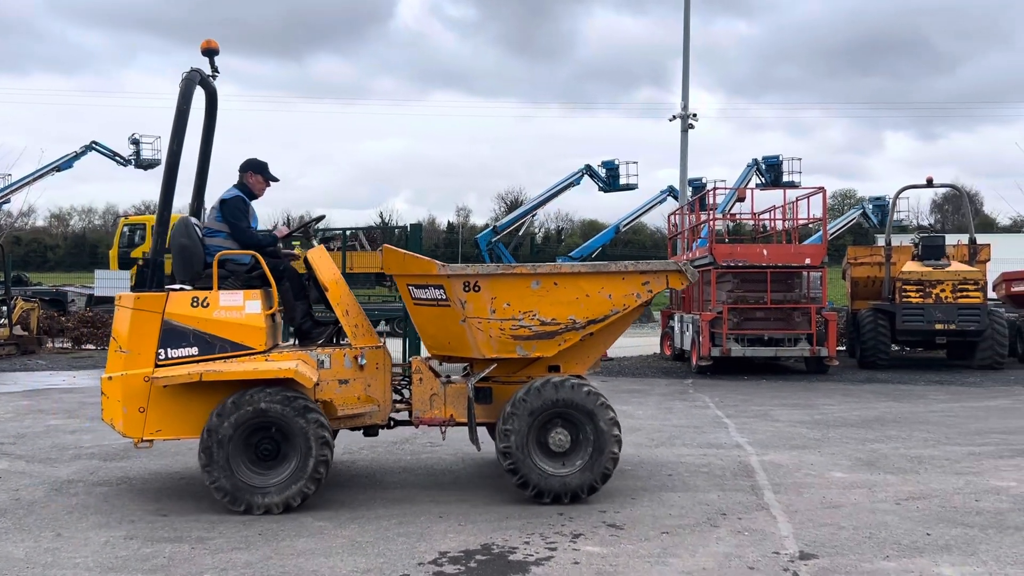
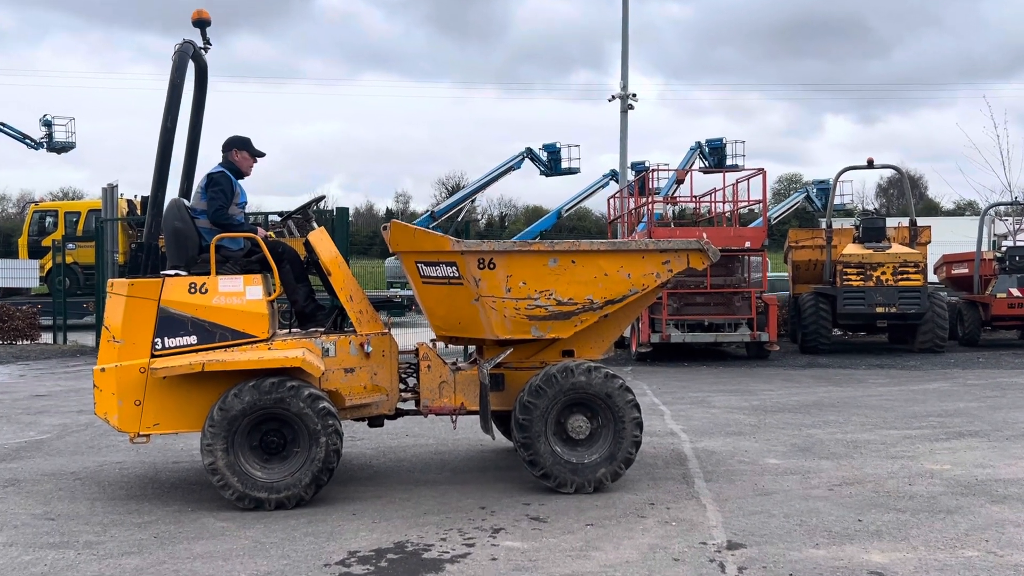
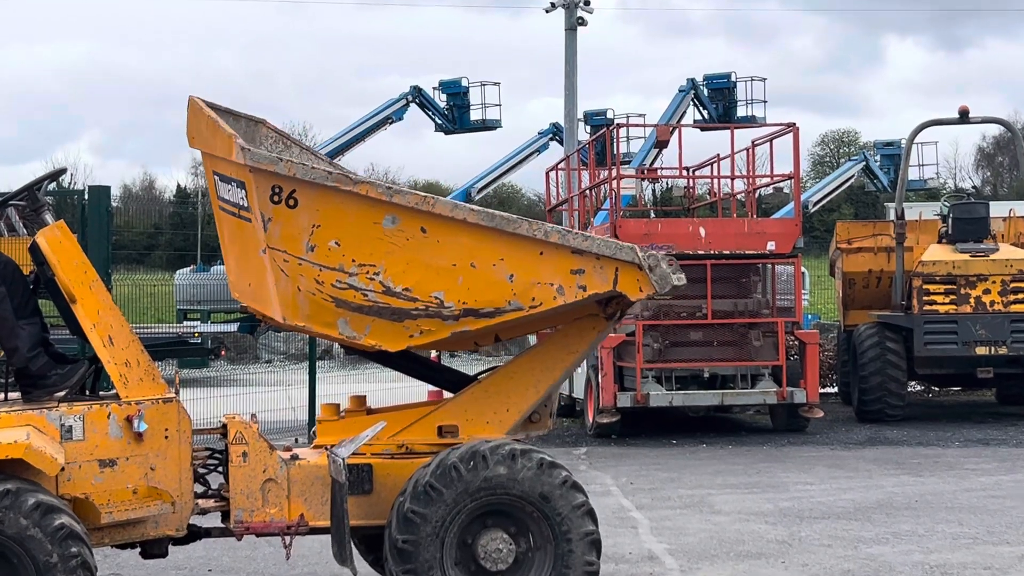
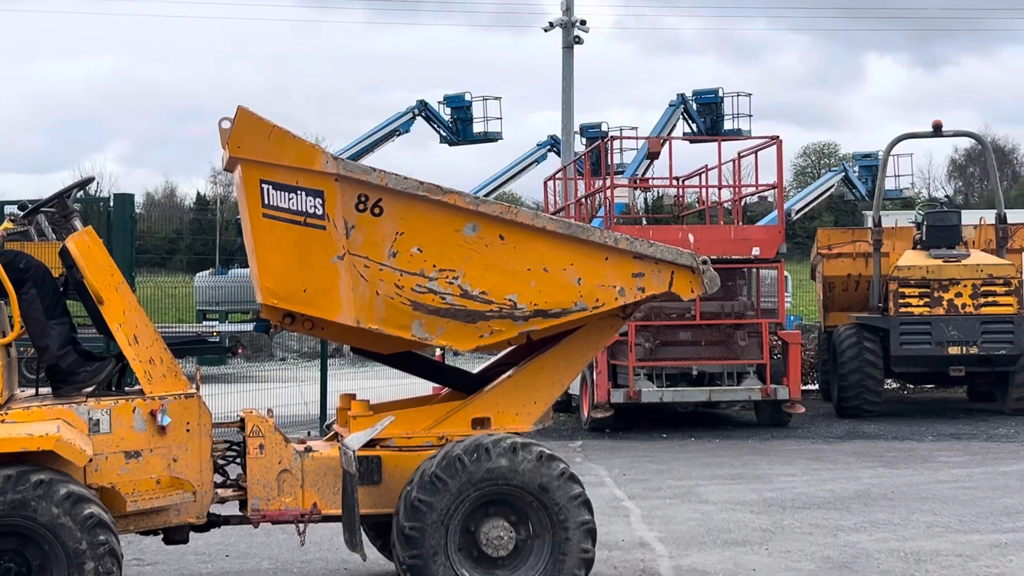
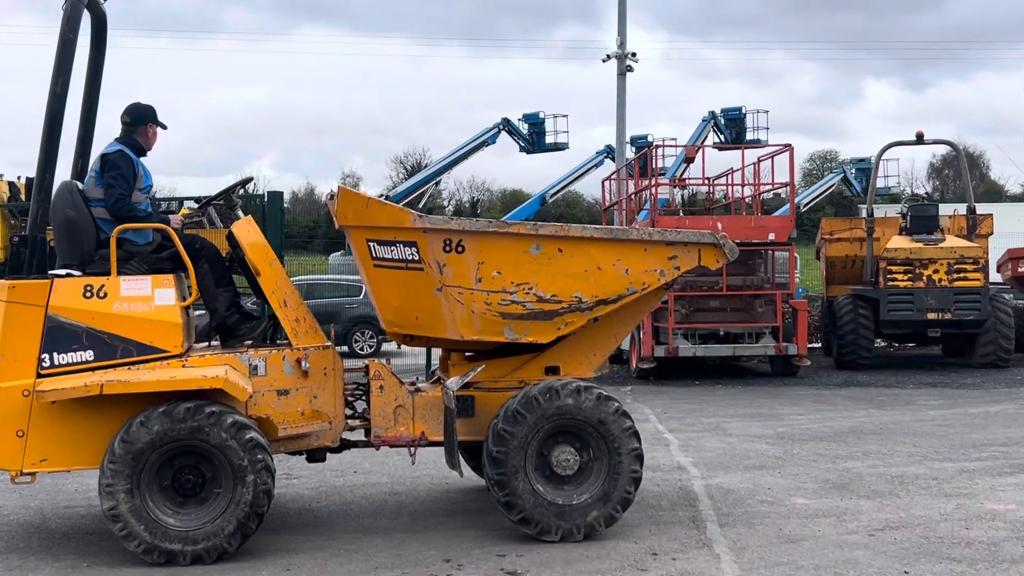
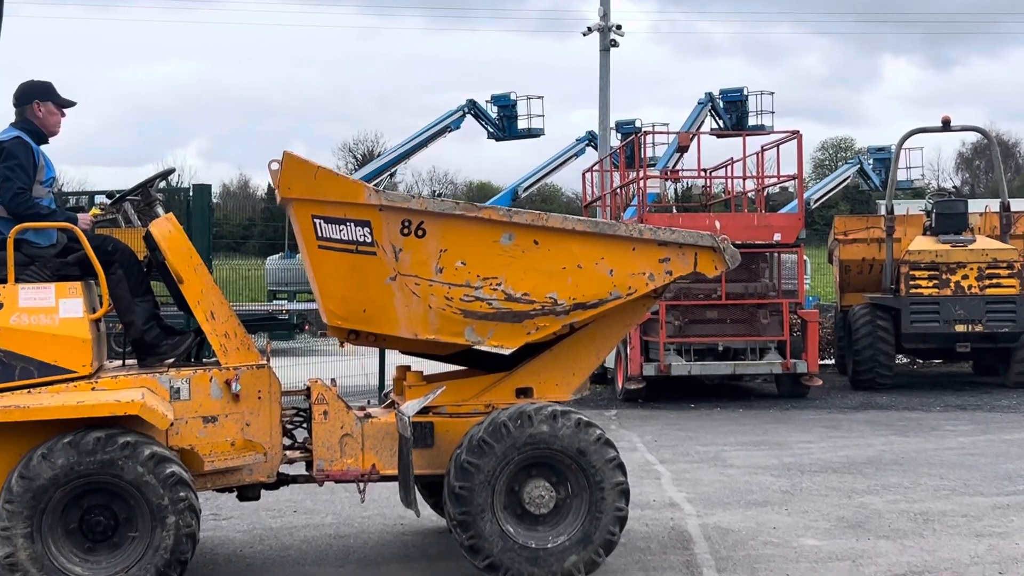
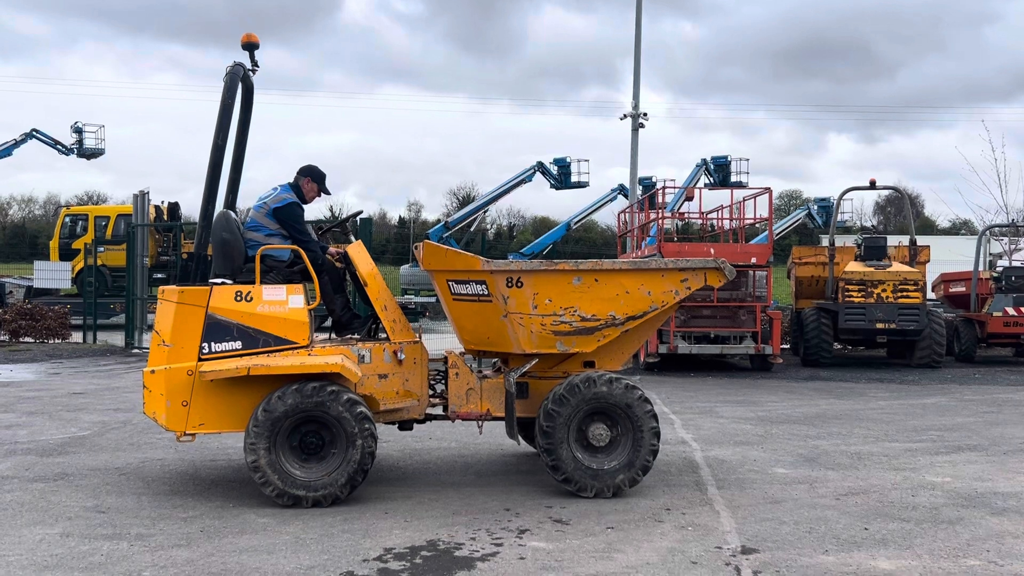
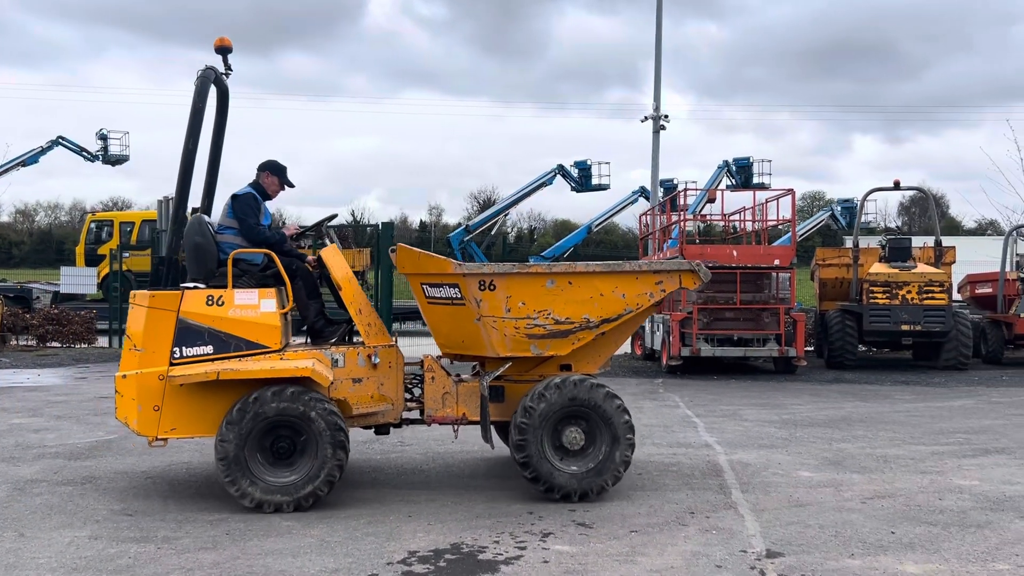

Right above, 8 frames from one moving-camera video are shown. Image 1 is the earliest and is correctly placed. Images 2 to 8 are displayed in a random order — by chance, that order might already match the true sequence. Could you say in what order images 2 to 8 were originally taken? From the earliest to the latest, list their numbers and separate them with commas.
8, 7, 2, 5, 6, 4, 3
